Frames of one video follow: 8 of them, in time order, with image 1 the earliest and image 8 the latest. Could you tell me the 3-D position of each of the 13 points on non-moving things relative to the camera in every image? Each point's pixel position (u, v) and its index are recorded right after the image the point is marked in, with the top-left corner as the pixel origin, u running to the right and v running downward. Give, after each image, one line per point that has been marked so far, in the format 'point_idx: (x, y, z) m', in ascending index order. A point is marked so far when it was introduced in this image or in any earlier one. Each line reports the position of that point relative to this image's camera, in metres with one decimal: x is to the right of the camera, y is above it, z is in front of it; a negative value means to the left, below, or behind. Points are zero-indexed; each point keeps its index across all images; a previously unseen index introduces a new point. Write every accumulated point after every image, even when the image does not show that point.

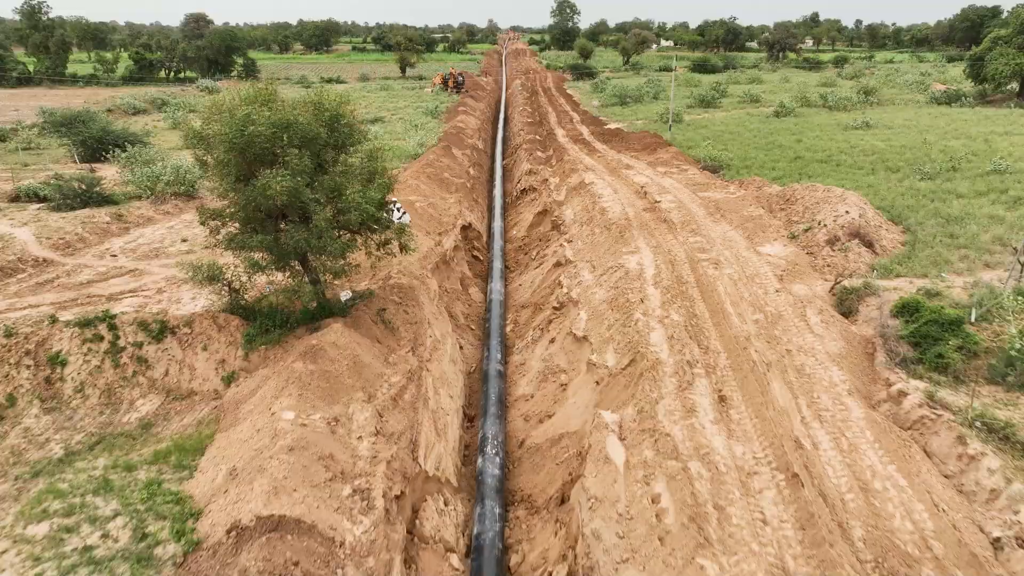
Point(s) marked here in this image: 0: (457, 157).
0: (-2.0, +4.6, +19.5) m
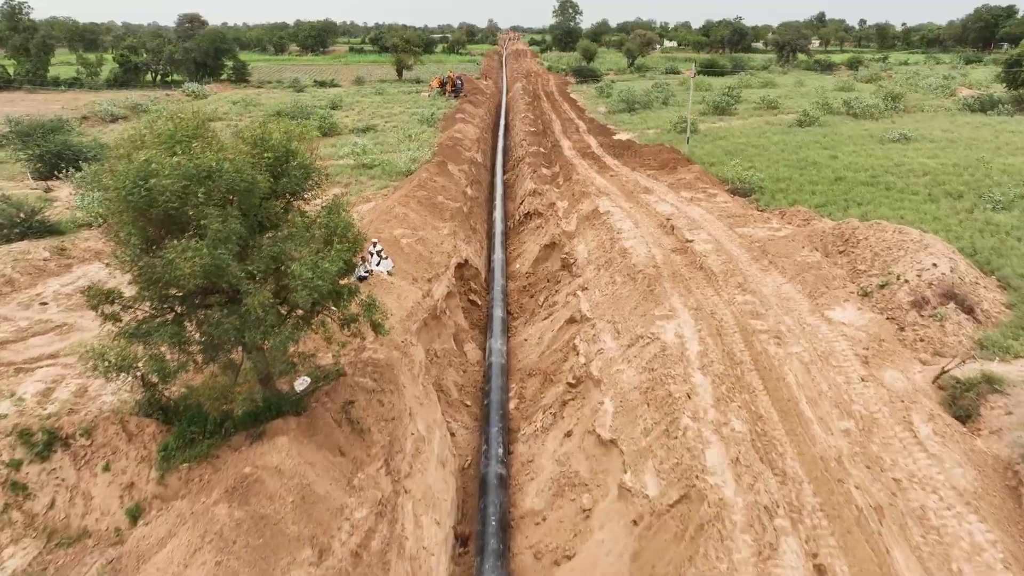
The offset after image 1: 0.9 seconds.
0: (-1.9, +3.6, +17.6) m
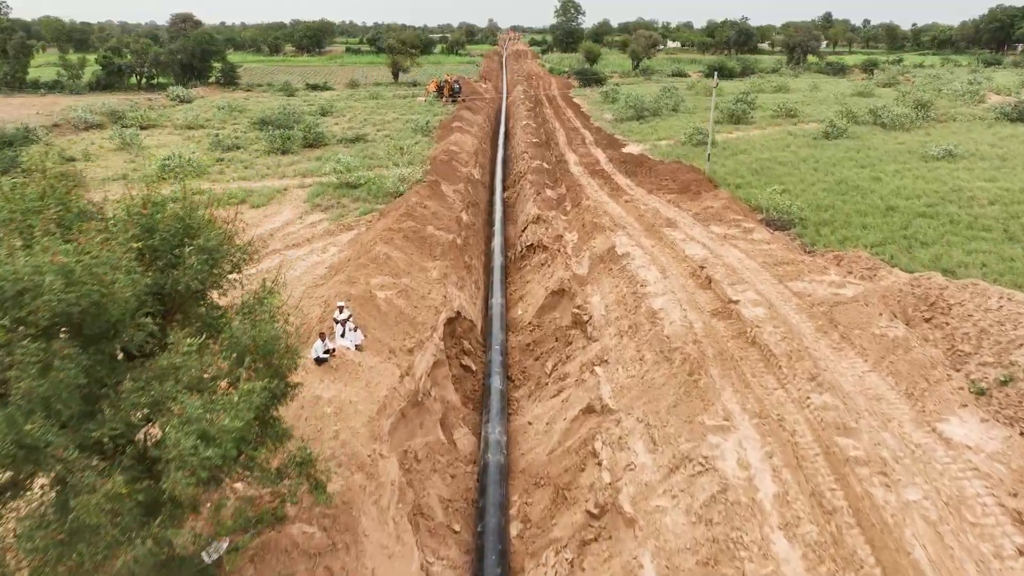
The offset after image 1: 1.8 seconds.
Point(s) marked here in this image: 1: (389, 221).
0: (-1.9, +2.5, +15.7) m
1: (-2.9, +1.5, +12.9) m
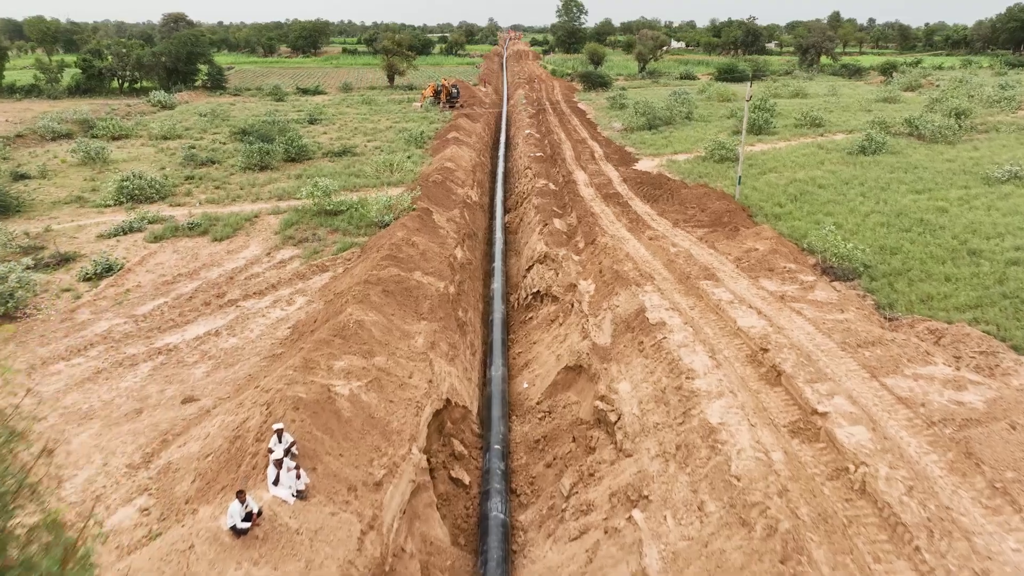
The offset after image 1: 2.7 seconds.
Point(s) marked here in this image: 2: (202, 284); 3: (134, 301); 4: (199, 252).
0: (-1.8, +1.4, +13.5) m
1: (-2.8, +0.4, +10.8) m
2: (-6.6, +0.1, +11.8) m
3: (-7.6, -0.3, +11.1) m
4: (-7.6, +0.9, +13.4) m
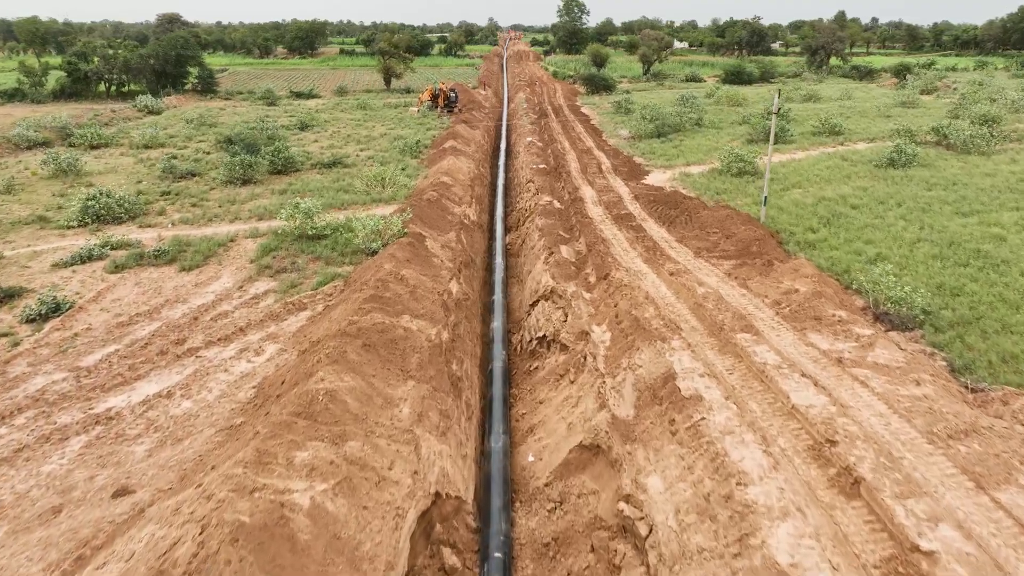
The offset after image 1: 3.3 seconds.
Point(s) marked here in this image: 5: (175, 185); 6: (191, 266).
0: (-1.8, +0.6, +12.1) m
1: (-2.8, -0.4, +9.3) m
2: (-6.6, -0.7, +10.4) m
3: (-7.5, -1.1, +9.7) m
4: (-7.5, +0.1, +11.9) m
5: (-12.0, +3.7, +19.7) m
6: (-7.4, +0.5, +12.7) m
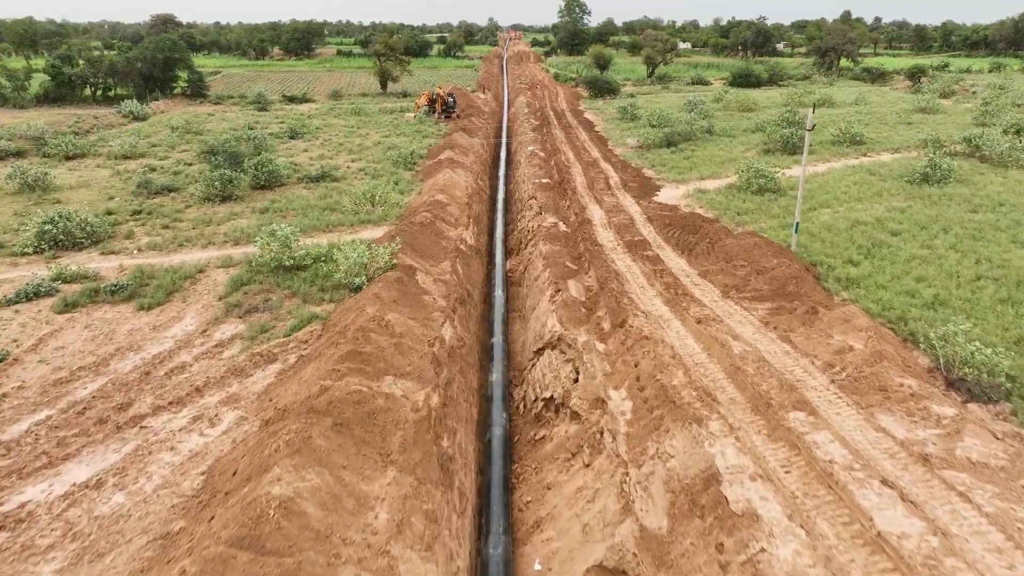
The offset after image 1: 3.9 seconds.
0: (-1.7, -0.2, +10.6) m
1: (-2.7, -1.2, +7.9) m
2: (-6.6, -1.5, +8.9) m
3: (-7.5, -1.9, +8.2) m
4: (-7.5, -0.8, +10.5) m
5: (-11.9, +2.8, +18.2) m
6: (-7.3, -0.3, +11.2) m
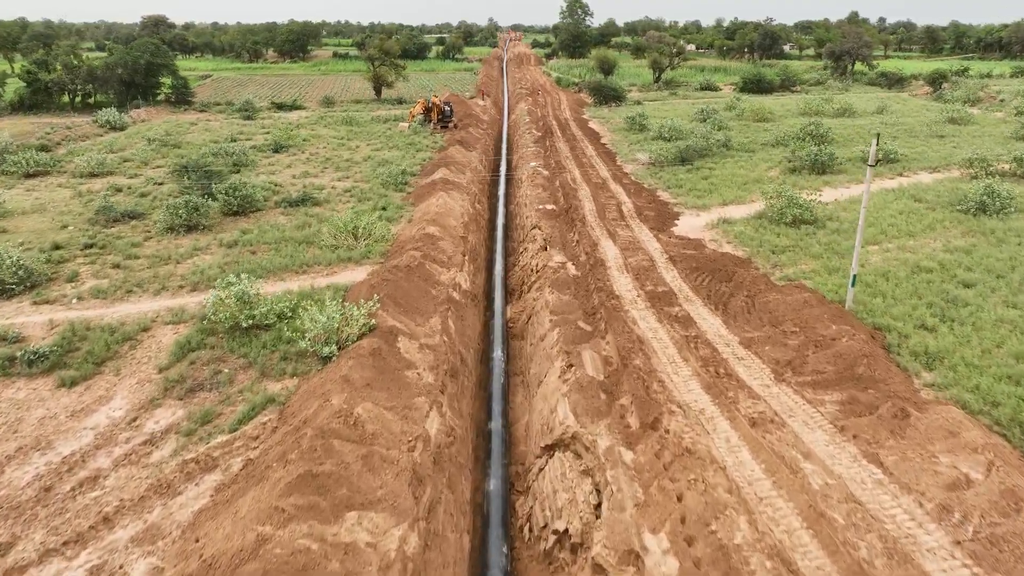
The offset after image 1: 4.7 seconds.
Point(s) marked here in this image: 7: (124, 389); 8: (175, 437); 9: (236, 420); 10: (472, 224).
0: (-1.7, -1.4, +8.7) m
1: (-2.7, -2.4, +5.9) m
2: (-6.5, -2.7, +7.0) m
3: (-7.5, -3.1, +6.2) m
4: (-7.5, -2.0, +8.5) m
5: (-11.9, +1.6, +16.2) m
6: (-7.3, -1.5, +9.3) m
7: (-6.4, -1.7, +9.1) m
8: (-4.9, -2.1, +8.1) m
9: (-4.1, -1.9, +8.3) m
10: (-1.2, +2.0, +16.9) m
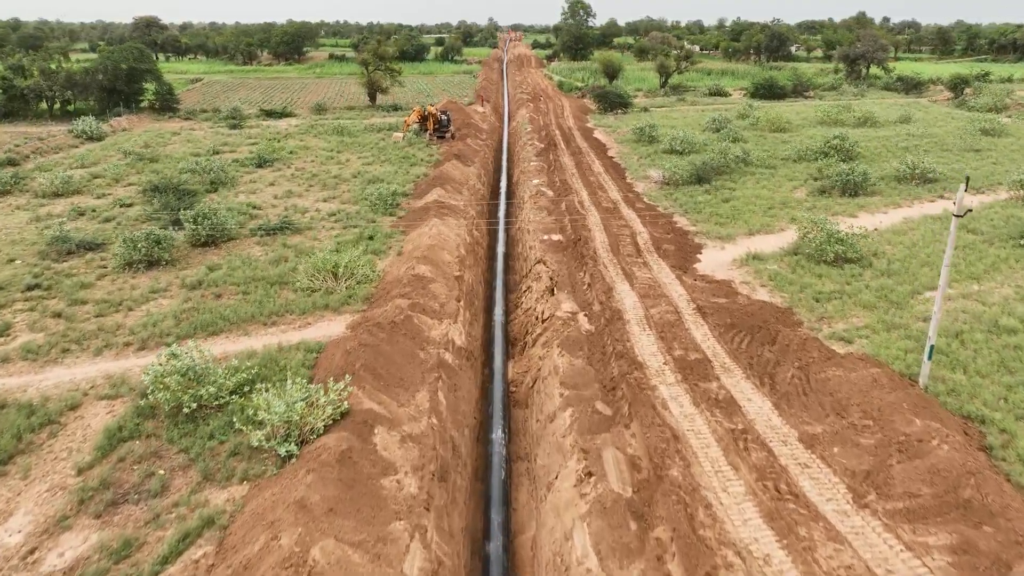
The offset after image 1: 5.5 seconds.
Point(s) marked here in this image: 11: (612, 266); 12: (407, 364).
0: (-1.7, -2.5, +6.8) m
1: (-2.7, -3.5, +4.1) m
2: (-6.5, -3.9, +5.1) m
3: (-7.4, -4.2, +4.4) m
4: (-7.4, -3.1, +6.7) m
5: (-11.9, +0.5, +14.4) m
6: (-7.3, -2.6, +7.4) m
7: (-6.3, -2.8, +7.3) m
8: (-4.9, -3.2, +6.2) m
9: (-4.1, -3.1, +6.4) m
10: (-1.2, +0.9, +15.0) m
11: (+2.3, +0.5, +13.1) m
12: (-1.8, -1.3, +9.5) m
